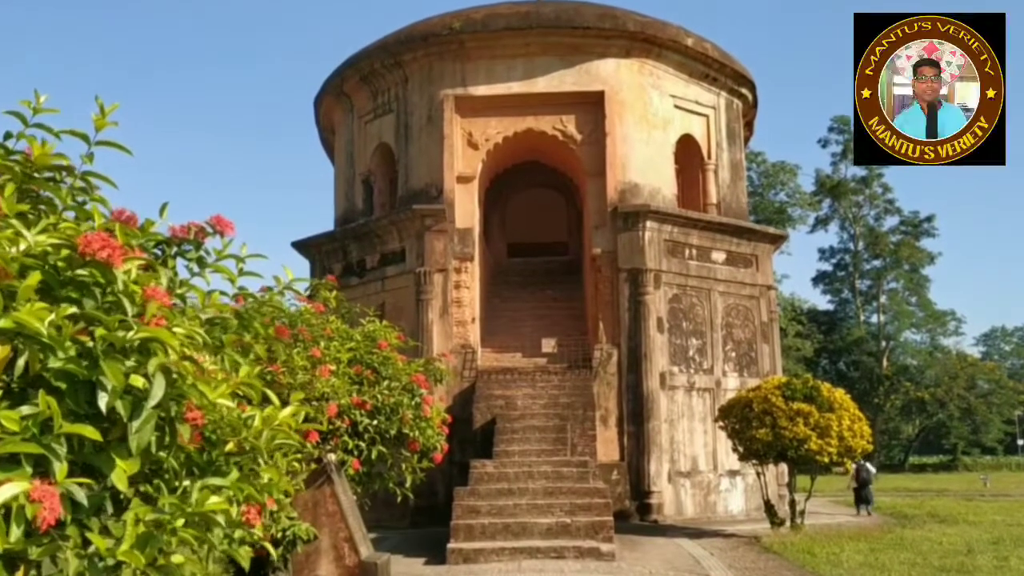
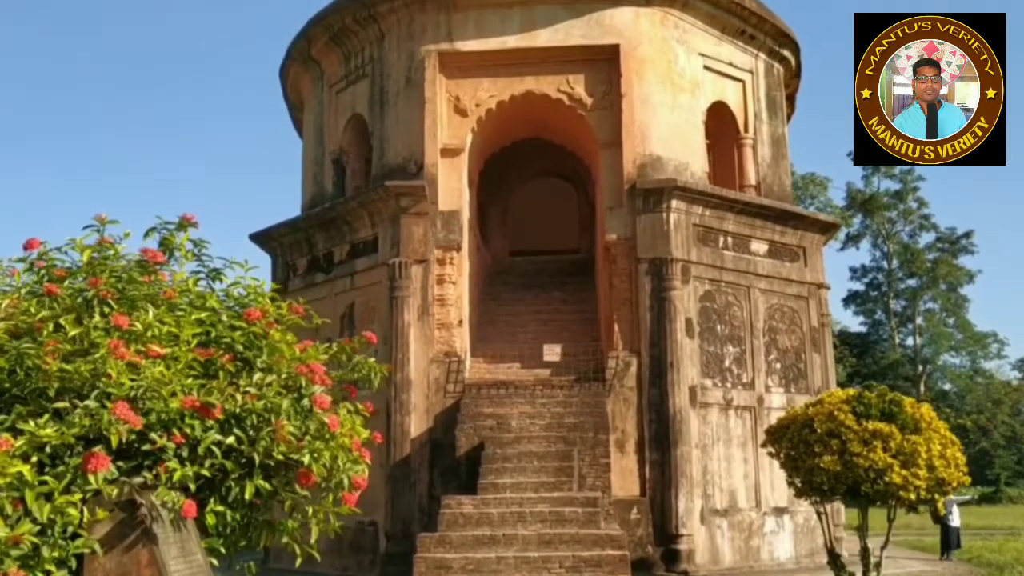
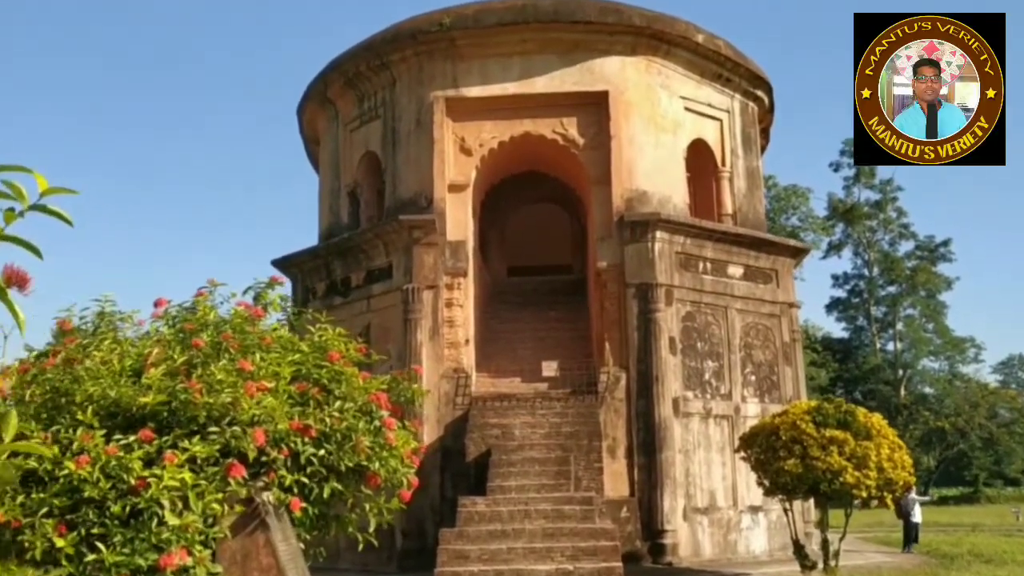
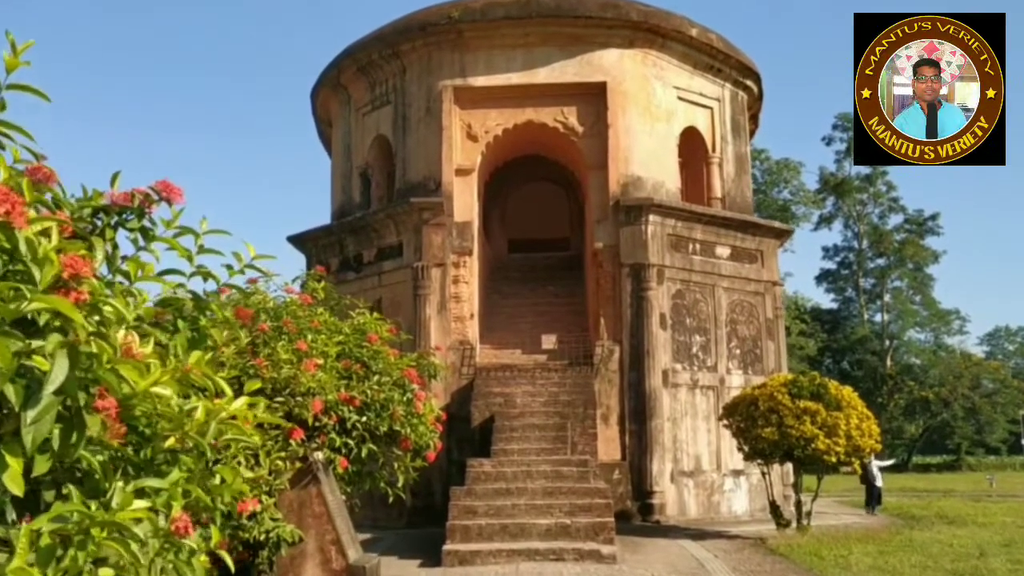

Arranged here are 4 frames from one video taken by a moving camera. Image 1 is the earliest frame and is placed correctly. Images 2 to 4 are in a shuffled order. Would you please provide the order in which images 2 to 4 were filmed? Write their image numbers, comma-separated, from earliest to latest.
4, 3, 2
